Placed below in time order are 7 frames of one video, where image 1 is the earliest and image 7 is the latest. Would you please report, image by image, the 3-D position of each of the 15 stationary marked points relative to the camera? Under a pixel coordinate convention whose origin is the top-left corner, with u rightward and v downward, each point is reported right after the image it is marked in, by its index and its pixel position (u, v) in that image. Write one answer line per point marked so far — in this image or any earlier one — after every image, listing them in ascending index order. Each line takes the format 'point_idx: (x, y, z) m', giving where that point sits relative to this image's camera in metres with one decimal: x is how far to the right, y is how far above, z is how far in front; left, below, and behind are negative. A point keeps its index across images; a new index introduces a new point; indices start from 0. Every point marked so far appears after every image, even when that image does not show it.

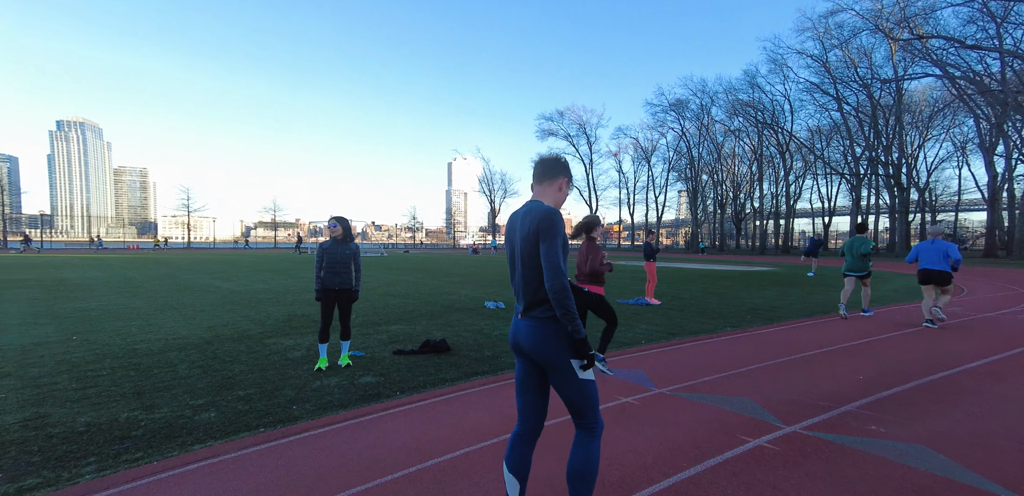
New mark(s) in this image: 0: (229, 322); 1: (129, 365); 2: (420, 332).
0: (-4.8, -1.3, +7.3) m
1: (-4.3, -1.3, +4.7) m
2: (-1.4, -1.3, +6.3) m
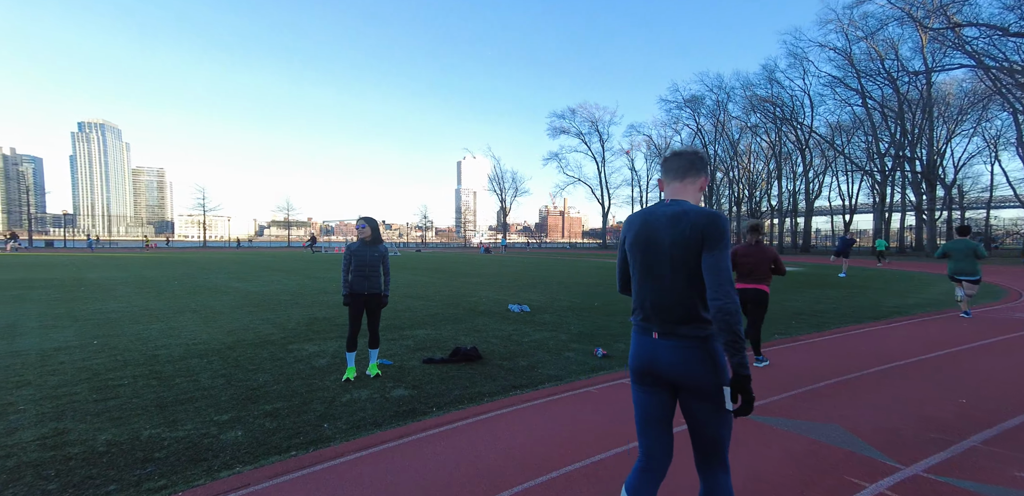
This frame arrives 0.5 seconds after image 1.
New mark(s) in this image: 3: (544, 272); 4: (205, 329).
0: (-4.4, -1.3, +7.1) m
1: (-3.9, -1.3, +4.5) m
2: (-0.9, -1.3, +6.1) m
3: (+1.3, -1.0, +17.7) m
4: (-4.9, -1.3, +6.8) m
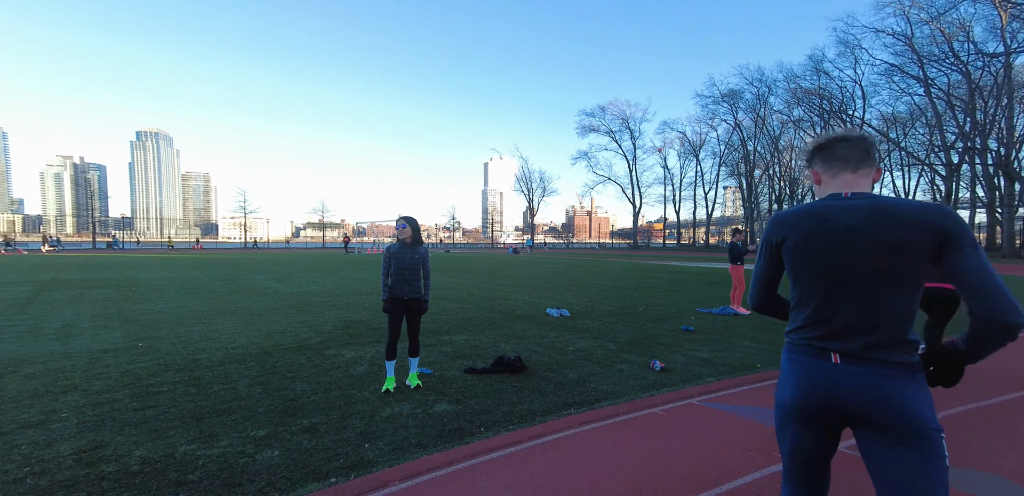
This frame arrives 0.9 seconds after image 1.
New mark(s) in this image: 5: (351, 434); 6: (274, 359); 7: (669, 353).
0: (-3.7, -1.3, +7.0) m
1: (-3.4, -1.4, +4.4) m
2: (-0.3, -1.3, +5.8) m
3: (+2.6, -1.1, +17.2) m
4: (-4.2, -1.3, +6.7) m
5: (-1.2, -1.4, +3.1) m
6: (-3.0, -1.4, +5.3) m
7: (+1.9, -1.2, +5.0) m
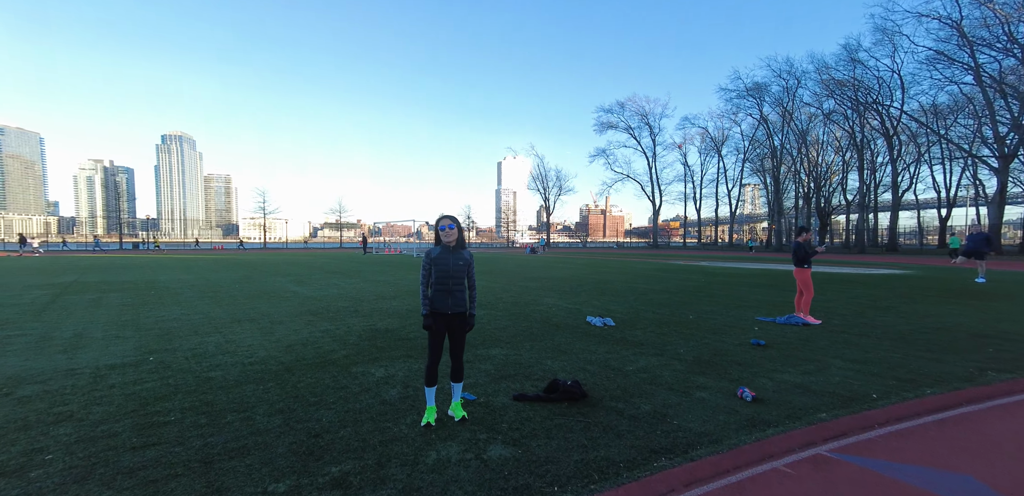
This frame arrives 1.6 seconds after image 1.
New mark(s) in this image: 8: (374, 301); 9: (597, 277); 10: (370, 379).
0: (-3.1, -1.4, +6.5) m
1: (-2.8, -1.4, +3.8) m
2: (+0.2, -1.4, +5.1) m
3: (+3.6, -1.1, +16.5) m
4: (-3.6, -1.4, +6.2) m
5: (-0.7, -1.4, +2.5) m
6: (-2.4, -1.4, +4.7) m
7: (+2.4, -1.3, +4.3) m
8: (-3.4, -1.3, +10.3) m
9: (+3.2, -1.1, +15.9) m
10: (-1.6, -1.4, +4.7) m
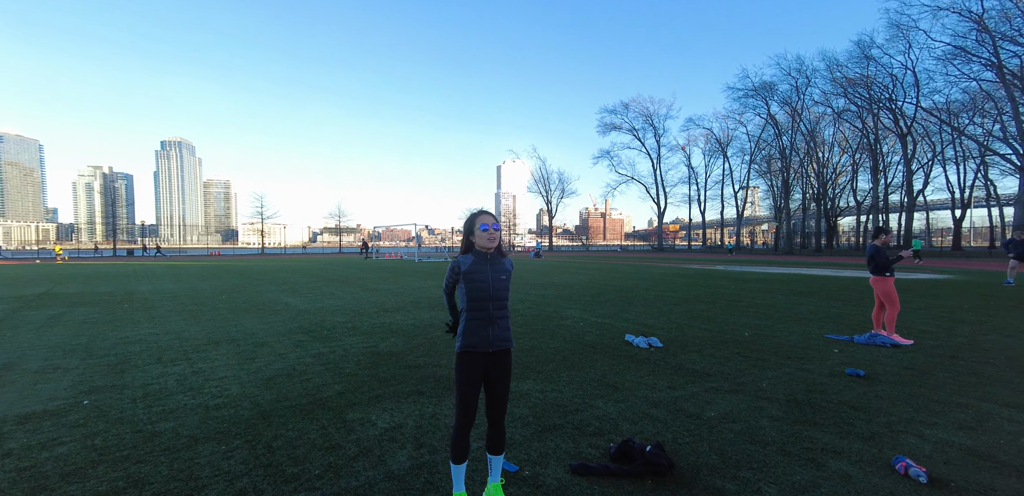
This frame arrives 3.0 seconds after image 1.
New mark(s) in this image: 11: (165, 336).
0: (-2.7, -1.5, +5.3) m
1: (-2.4, -1.5, +2.7) m
2: (+0.6, -1.4, +3.9) m
3: (+4.0, -1.2, +15.3) m
4: (-3.3, -1.5, +5.0) m
5: (-0.3, -1.5, +1.4) m
6: (-2.0, -1.5, +3.5) m
7: (+2.8, -1.3, +3.1) m
8: (-3.0, -1.4, +9.2) m
9: (+3.6, -1.3, +14.8) m
10: (-1.2, -1.5, +3.5) m
11: (-5.7, -1.4, +6.9) m
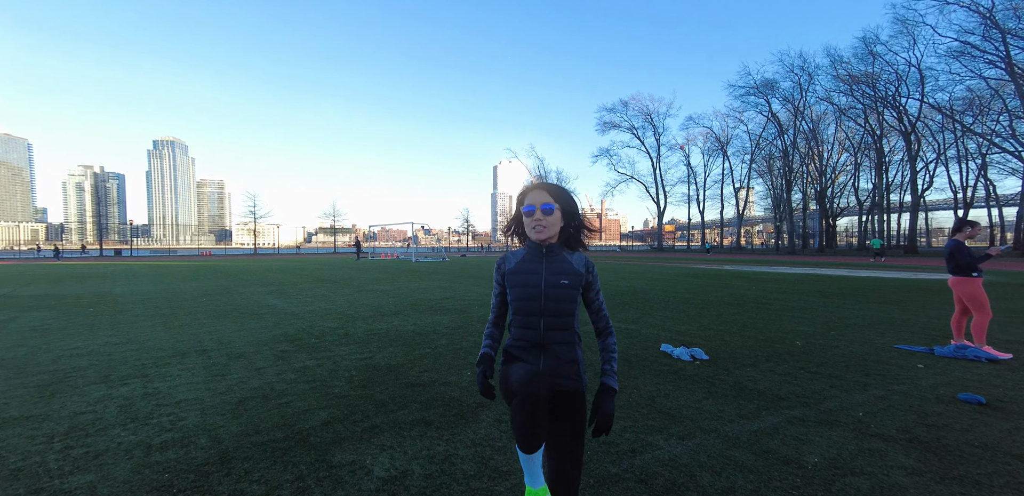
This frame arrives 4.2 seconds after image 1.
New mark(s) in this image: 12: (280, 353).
0: (-2.5, -1.5, +4.4) m
1: (-2.2, -1.5, +1.8) m
2: (+0.9, -1.4, +3.0) m
3: (+4.1, -1.2, +14.5) m
4: (-3.0, -1.4, +4.1) m
5: (0.0, -1.4, +0.5) m
6: (-1.8, -1.5, +2.6) m
7: (+3.1, -1.3, +2.3) m
8: (-2.8, -1.4, +8.2) m
9: (+3.7, -1.2, +13.9) m
10: (-0.9, -1.5, +2.6) m
11: (-5.5, -1.4, +5.9) m
12: (-3.2, -1.4, +5.8) m
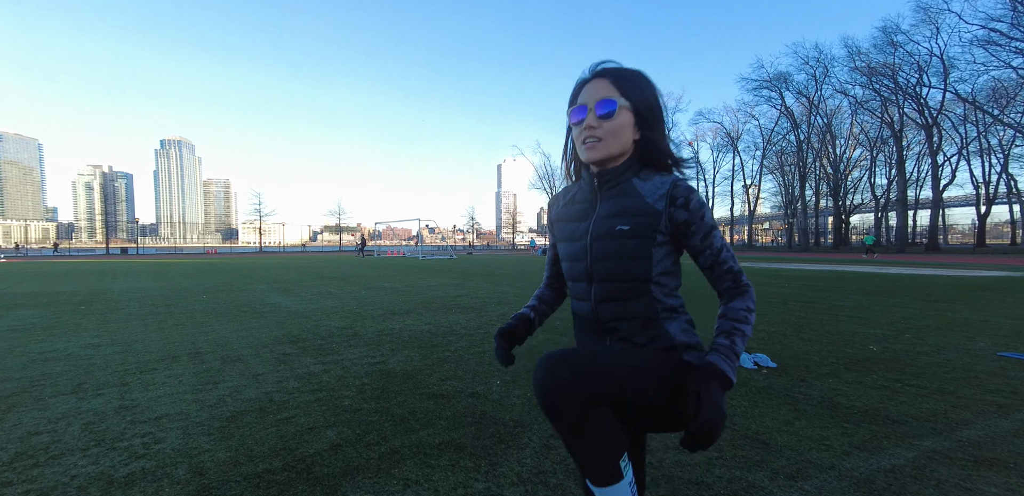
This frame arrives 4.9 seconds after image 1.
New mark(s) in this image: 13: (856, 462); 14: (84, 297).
0: (-2.1, -1.3, +3.7) m
1: (-1.8, -1.4, +1.1) m
2: (+1.2, -1.3, +2.4) m
3: (+4.6, -1.0, +13.7) m
4: (-2.7, -1.3, +3.4) m
5: (+0.3, -1.3, -0.2) m
6: (-1.4, -1.4, +2.0) m
7: (+3.4, -1.2, +1.6) m
8: (-2.4, -1.2, +7.6) m
9: (+4.2, -1.1, +13.2) m
10: (-0.6, -1.4, +1.9) m
11: (-5.1, -1.3, +5.3) m
12: (-2.8, -1.3, +5.2) m
13: (+2.0, -1.2, +2.5) m
14: (-11.1, -1.1, +10.8) m
